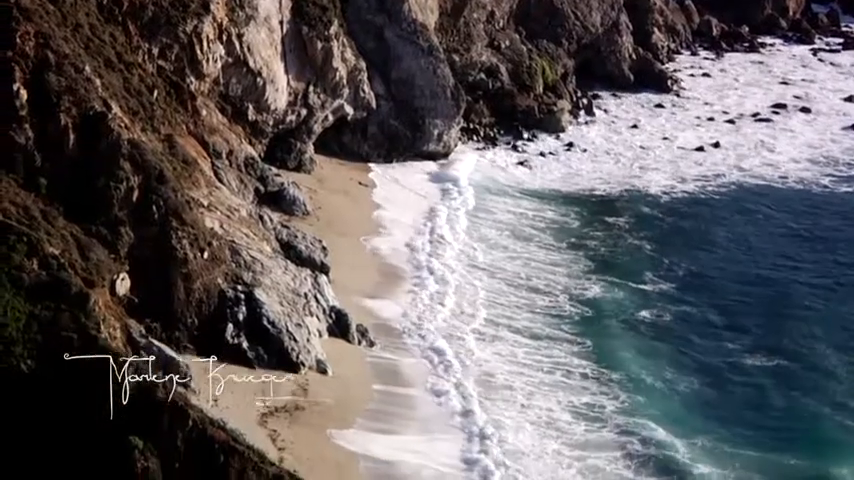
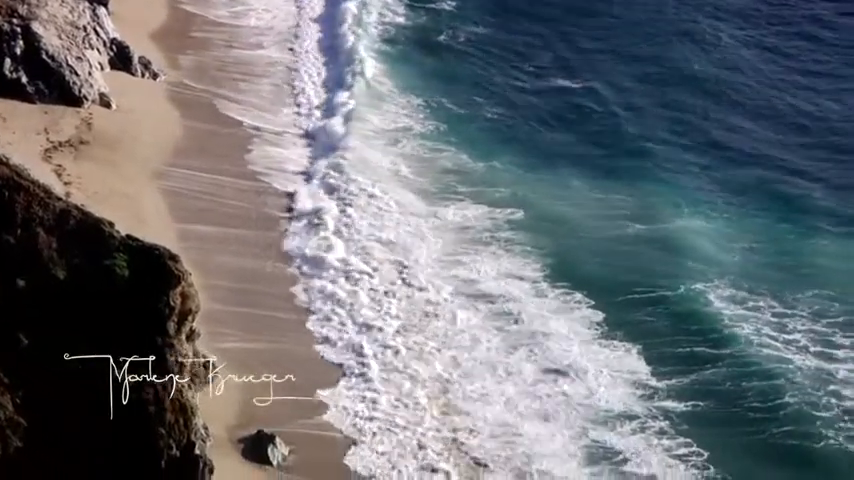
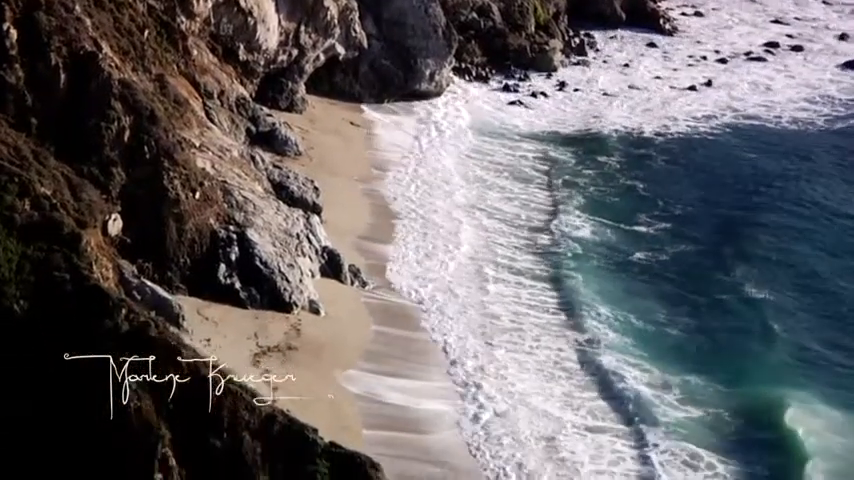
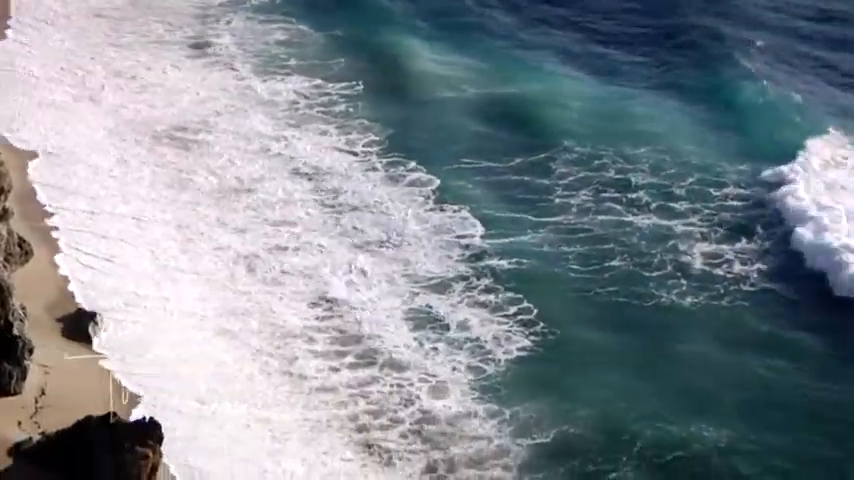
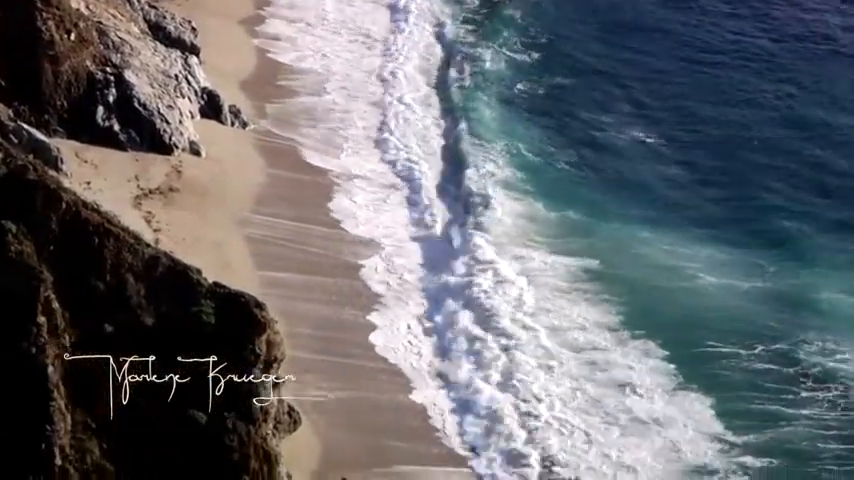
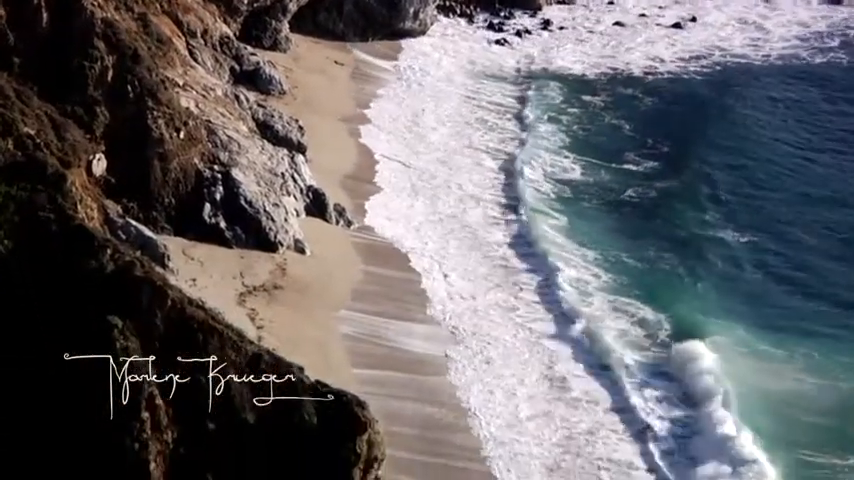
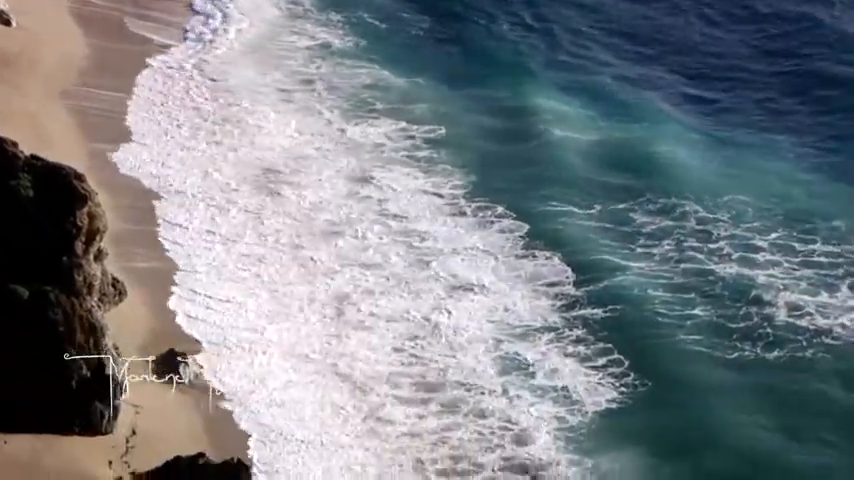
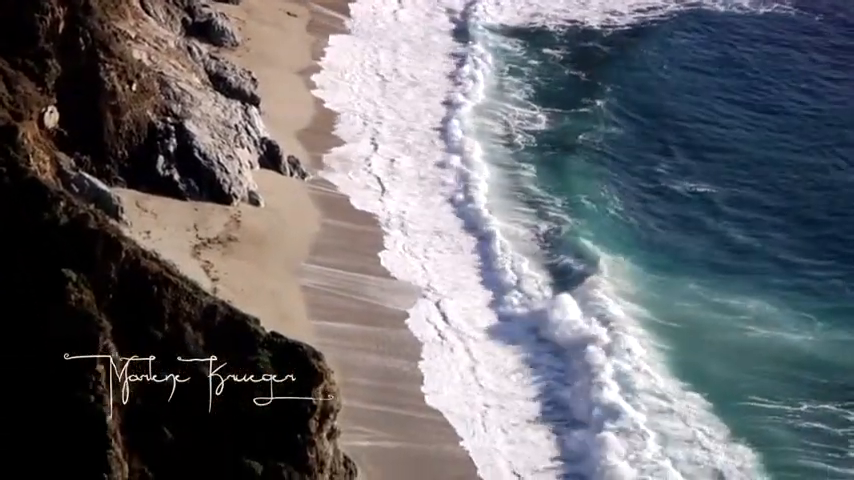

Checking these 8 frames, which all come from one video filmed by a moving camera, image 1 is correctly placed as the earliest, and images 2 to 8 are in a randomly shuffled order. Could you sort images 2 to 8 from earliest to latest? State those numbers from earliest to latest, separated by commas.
3, 6, 8, 5, 2, 7, 4
